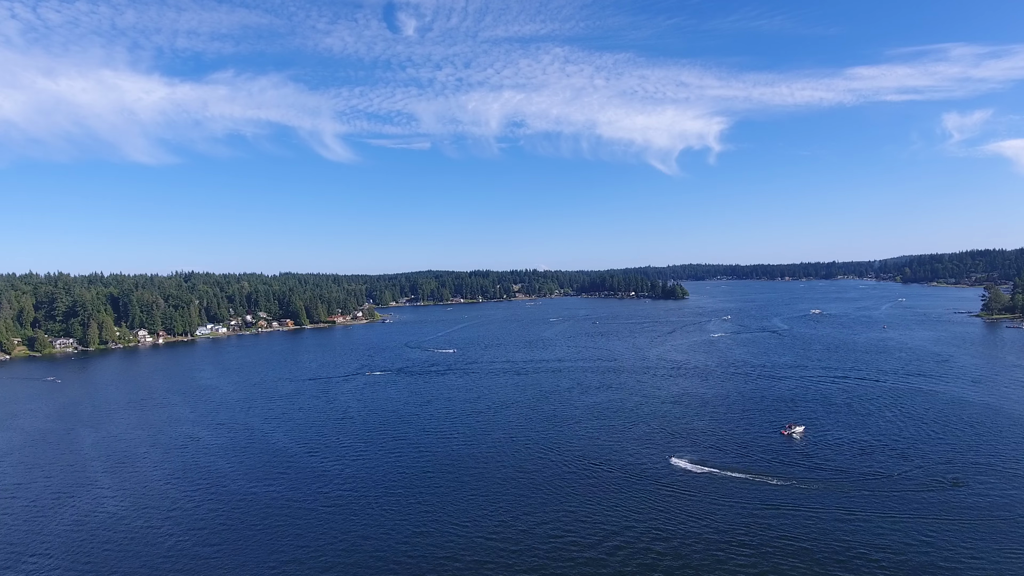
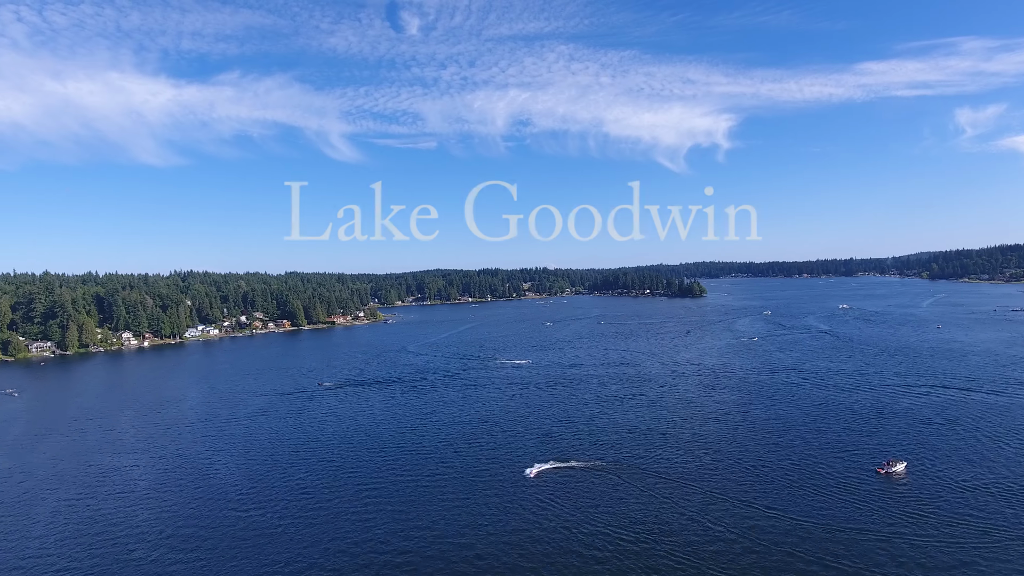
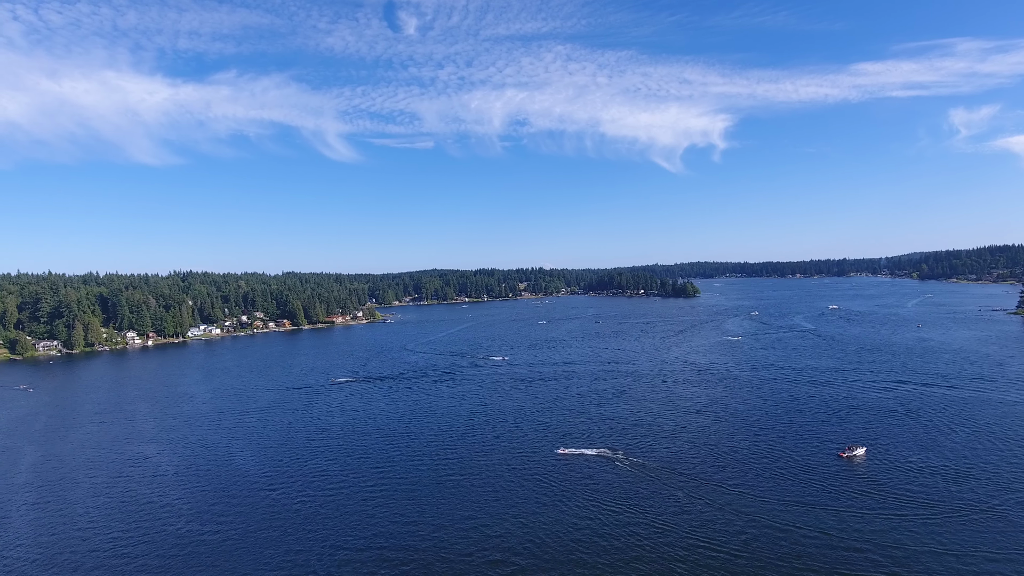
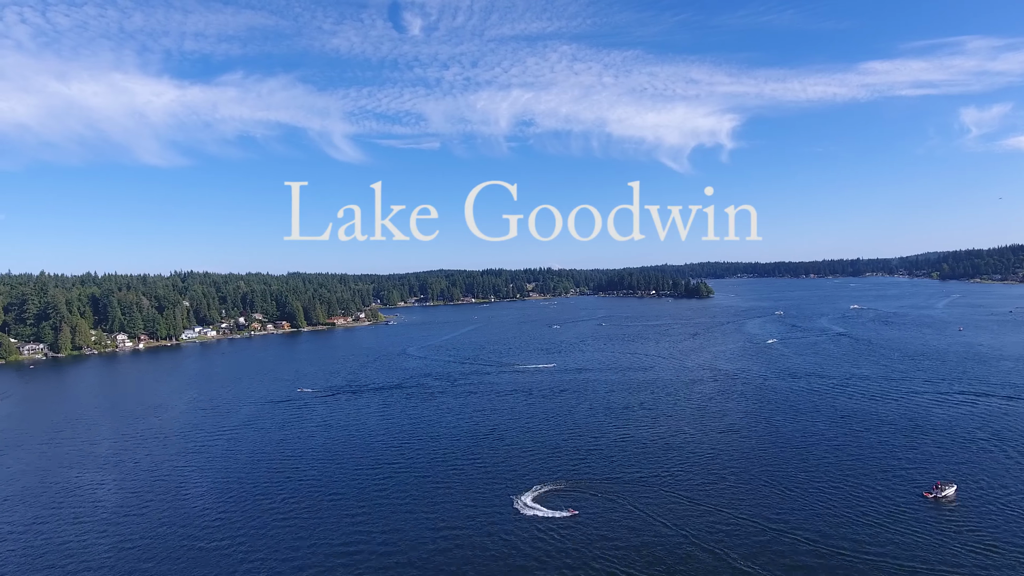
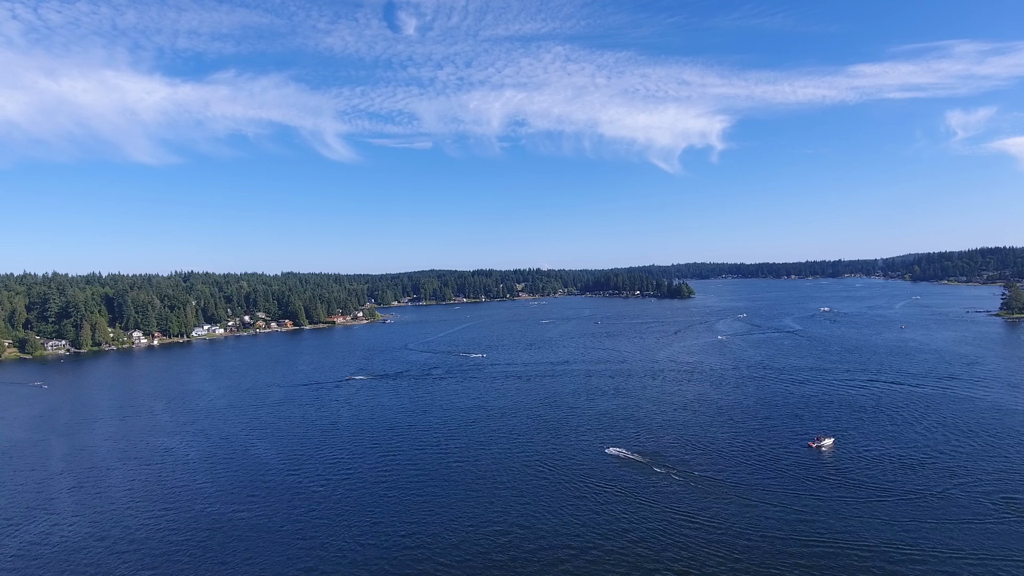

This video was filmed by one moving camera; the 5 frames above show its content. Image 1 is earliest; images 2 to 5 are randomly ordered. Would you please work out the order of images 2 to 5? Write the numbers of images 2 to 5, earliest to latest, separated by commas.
5, 3, 2, 4
